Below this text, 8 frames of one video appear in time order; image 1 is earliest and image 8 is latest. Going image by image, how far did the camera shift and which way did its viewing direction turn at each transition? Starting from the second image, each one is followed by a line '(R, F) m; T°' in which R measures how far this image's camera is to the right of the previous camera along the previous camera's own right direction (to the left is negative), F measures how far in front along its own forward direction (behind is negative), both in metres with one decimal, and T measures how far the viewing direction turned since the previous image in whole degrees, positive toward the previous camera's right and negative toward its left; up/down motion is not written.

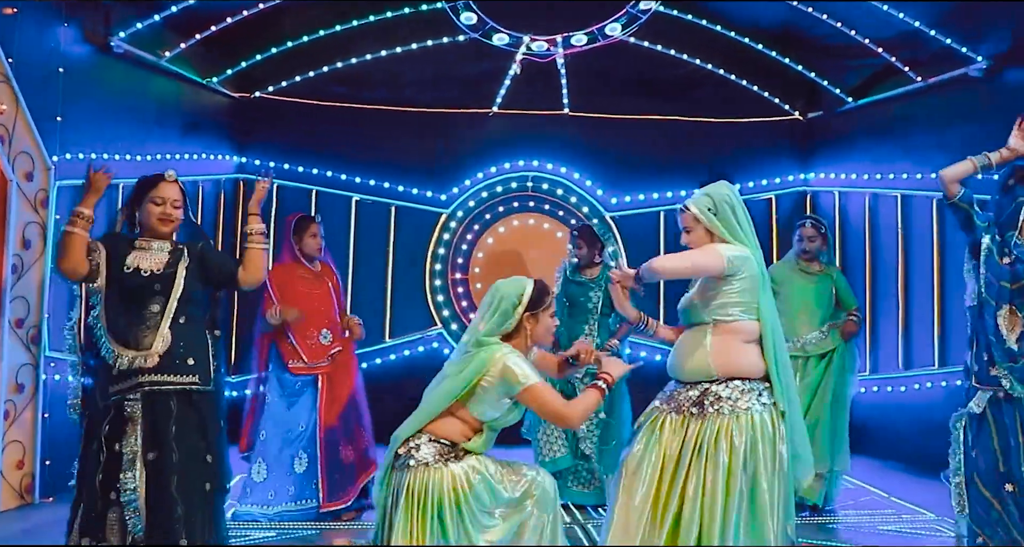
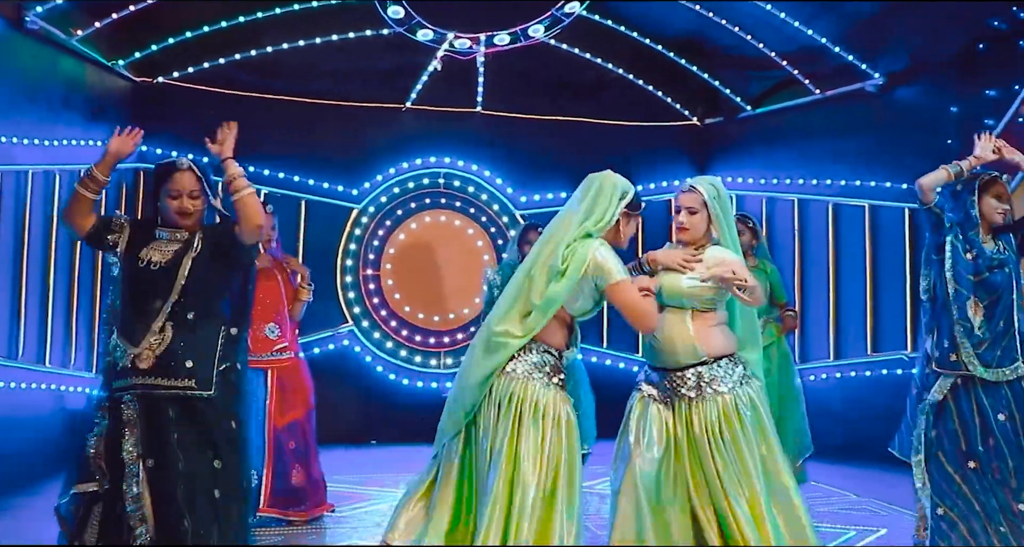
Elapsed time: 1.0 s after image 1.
(-0.3, 0.0) m; +9°
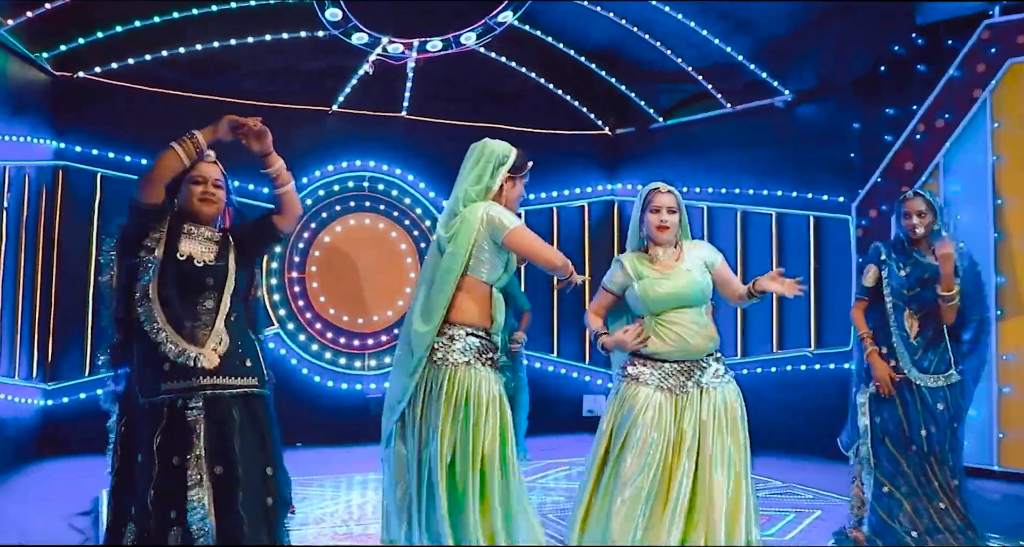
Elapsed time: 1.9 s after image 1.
(-0.3, -0.1) m; +8°
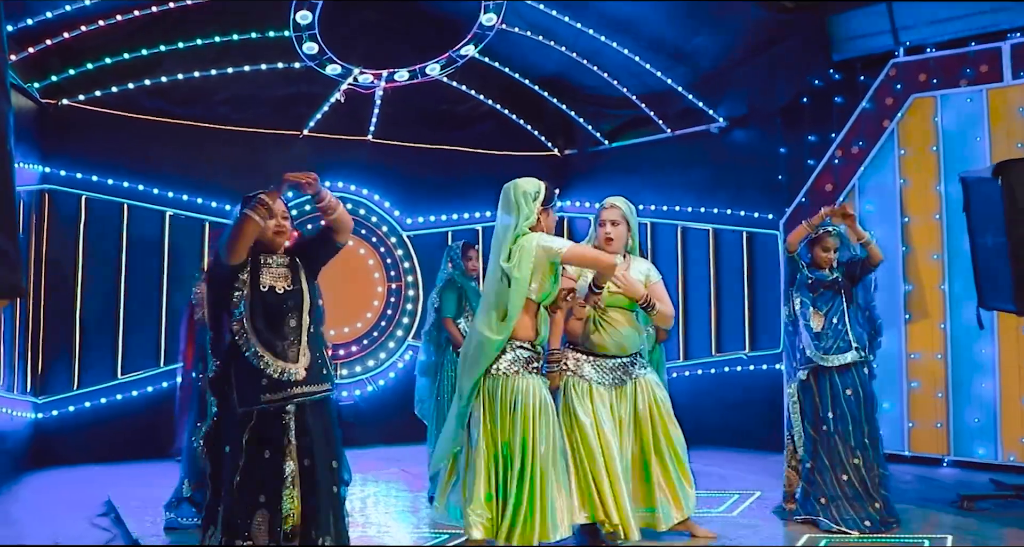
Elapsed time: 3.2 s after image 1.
(-0.2, -0.4) m; +5°
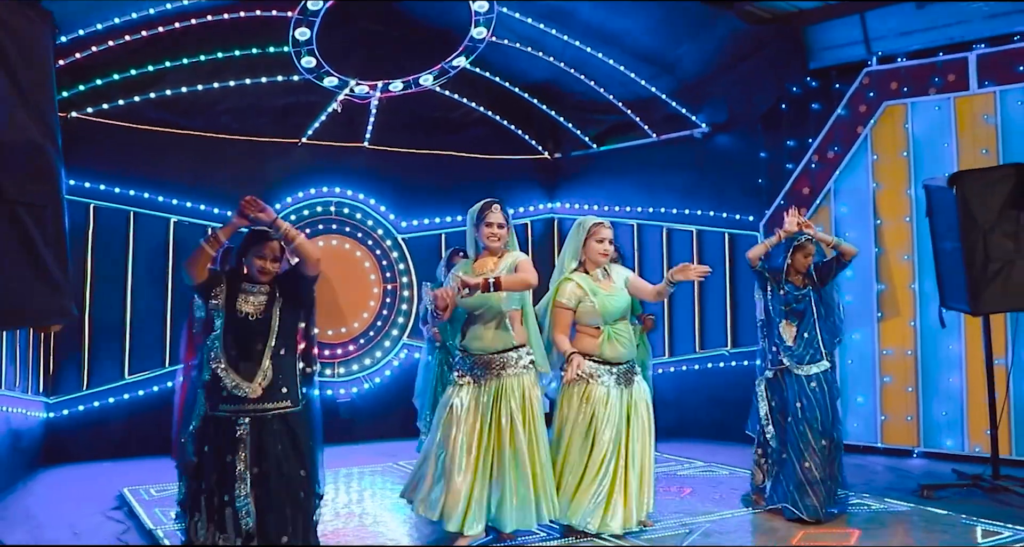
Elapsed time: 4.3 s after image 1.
(+0.1, -0.2) m; 0°
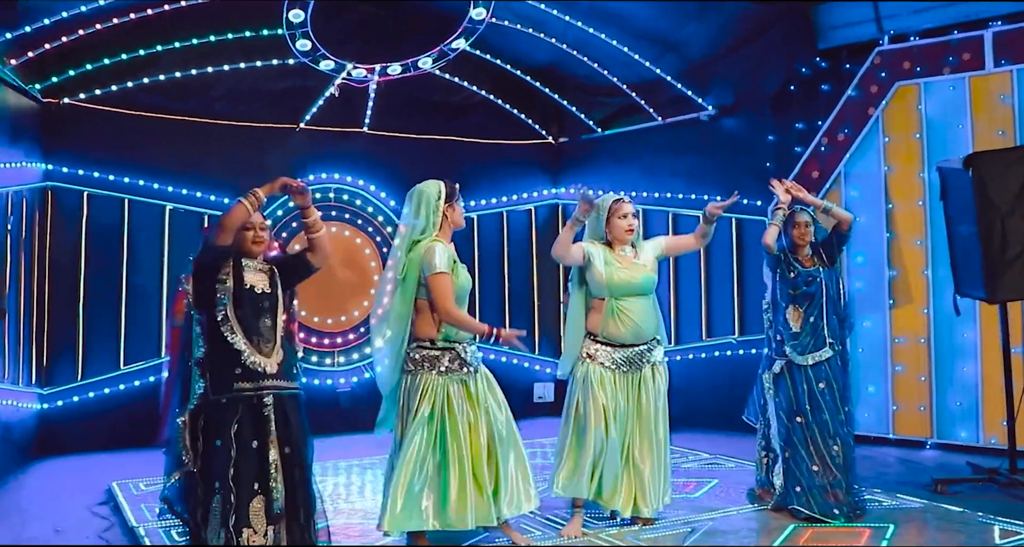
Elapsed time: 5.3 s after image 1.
(0.0, +0.1) m; -1°
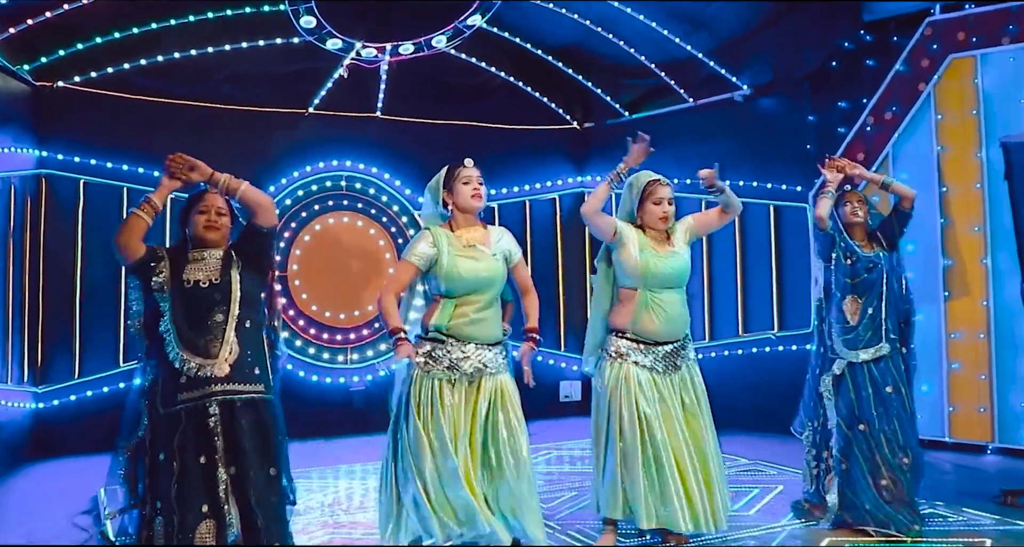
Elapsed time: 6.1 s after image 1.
(+0.1, +0.3) m; -2°
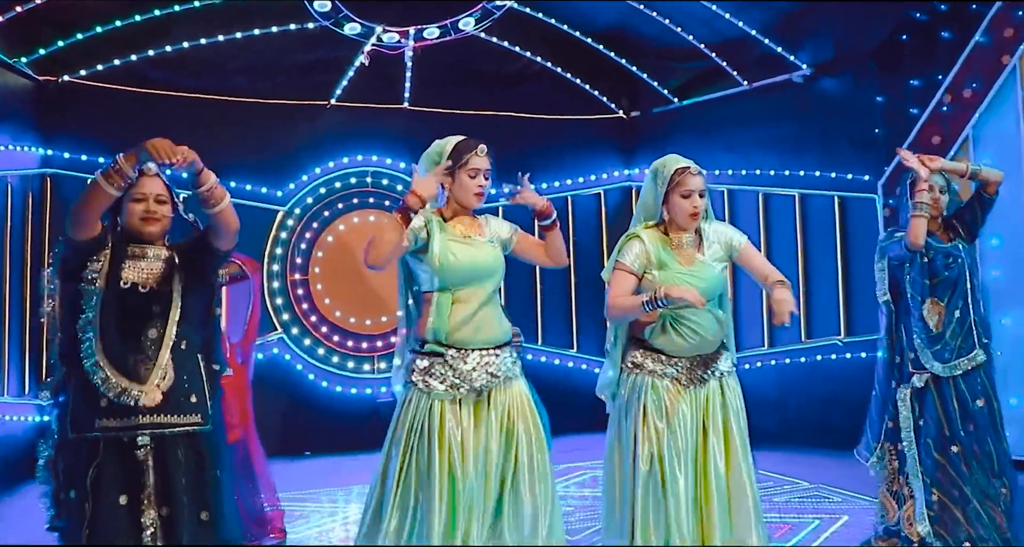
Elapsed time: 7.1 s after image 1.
(+0.1, +0.4) m; -4°
